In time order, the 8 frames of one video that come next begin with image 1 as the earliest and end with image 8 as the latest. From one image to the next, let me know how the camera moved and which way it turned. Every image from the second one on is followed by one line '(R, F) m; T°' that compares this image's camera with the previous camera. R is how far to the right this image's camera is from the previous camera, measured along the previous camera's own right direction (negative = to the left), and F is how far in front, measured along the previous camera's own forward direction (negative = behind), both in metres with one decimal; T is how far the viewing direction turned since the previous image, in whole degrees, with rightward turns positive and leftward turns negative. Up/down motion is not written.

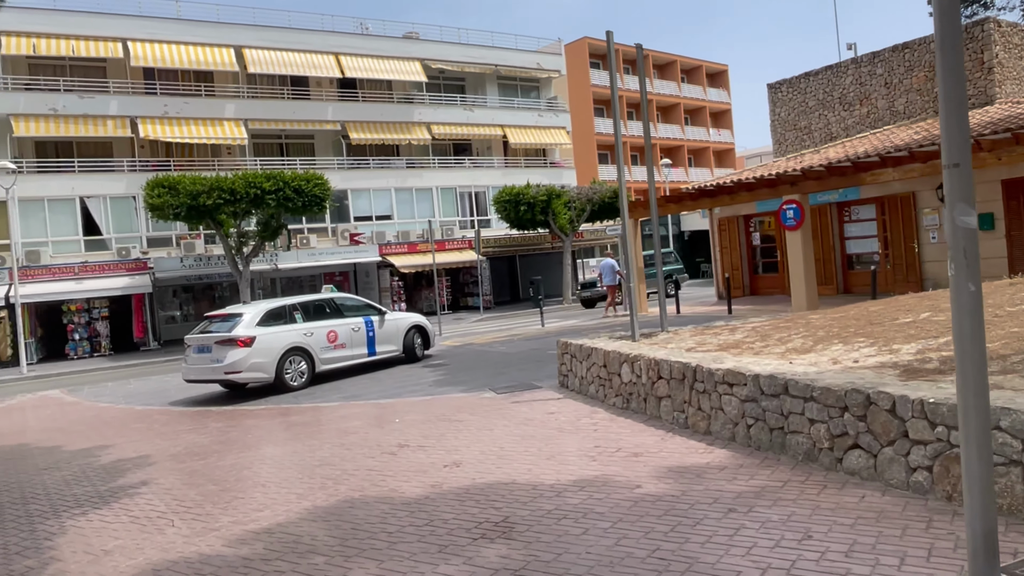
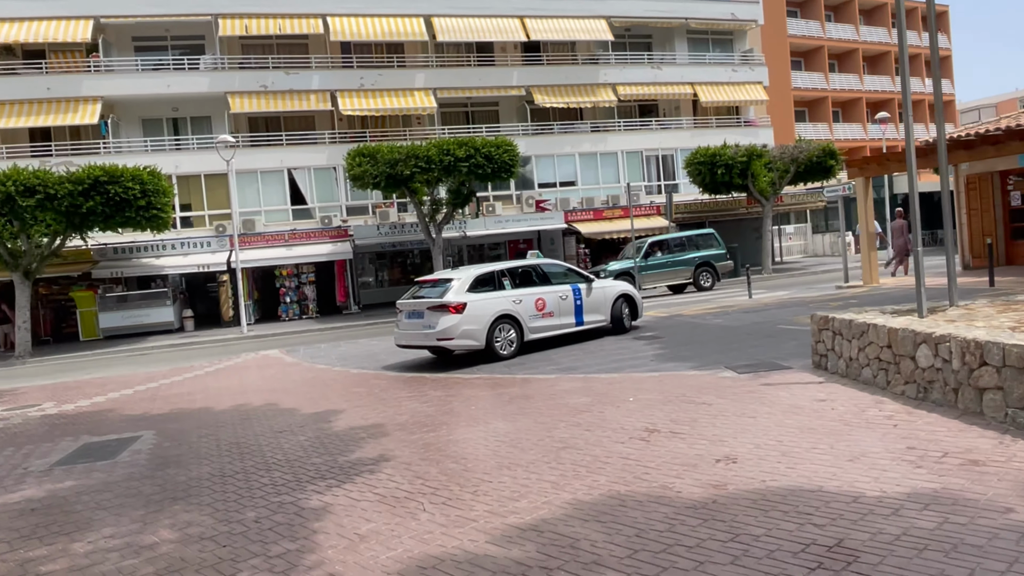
(-0.9, +0.9) m; -13°
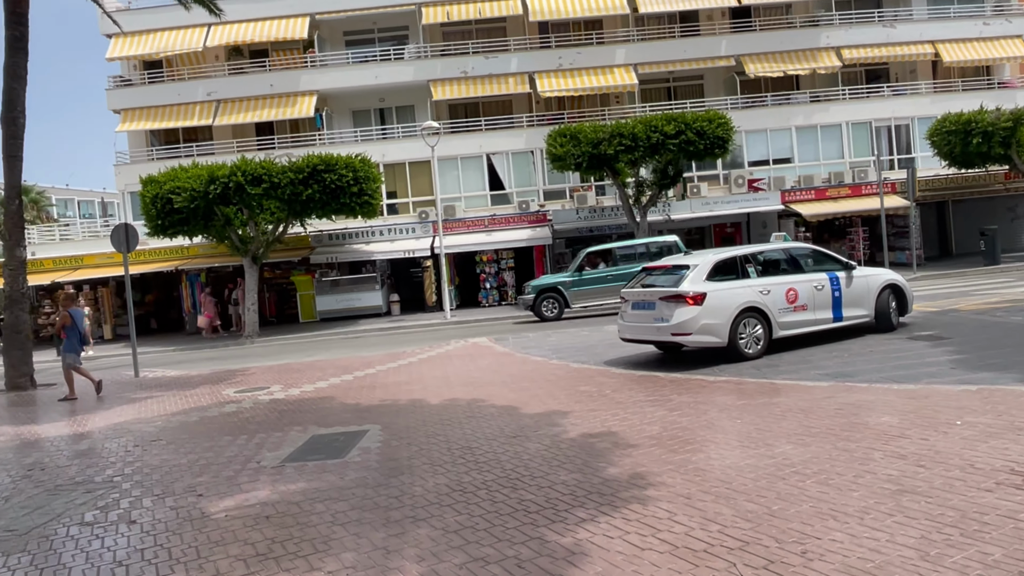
(-0.9, +1.2) m; -14°
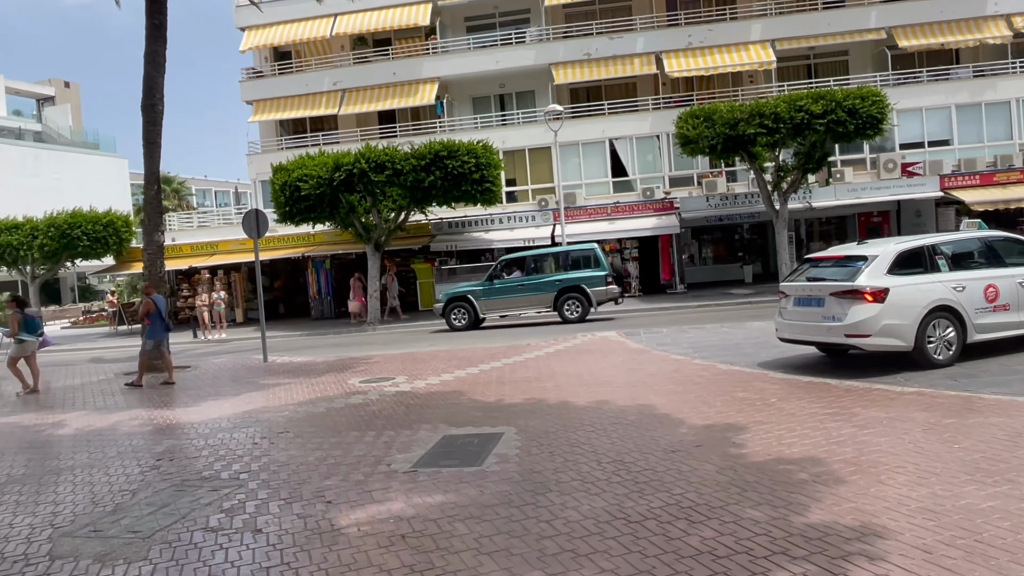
(-0.4, +0.9) m; -8°
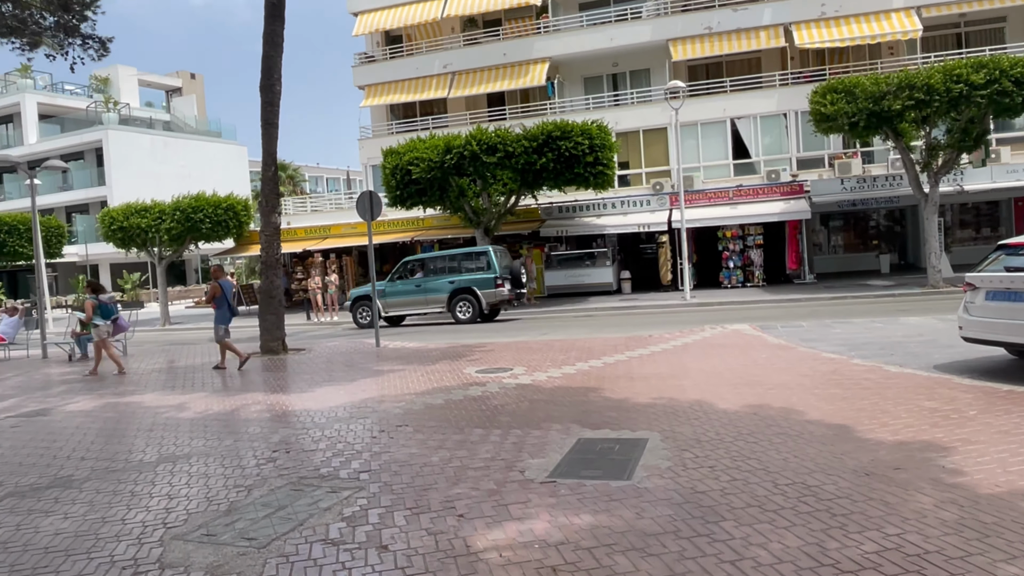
(-0.4, +0.8) m; -8°
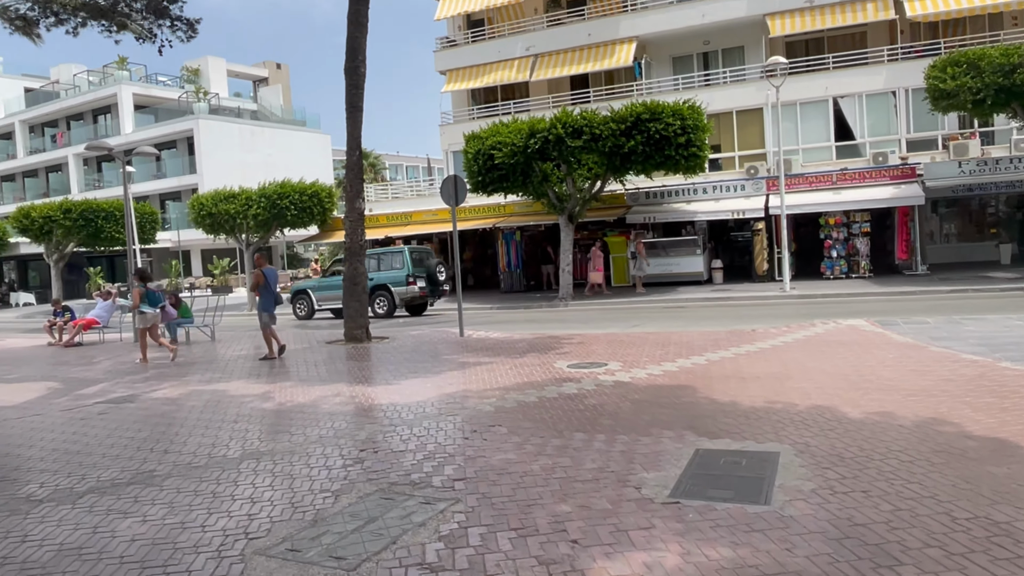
(-0.3, +0.7) m; -6°
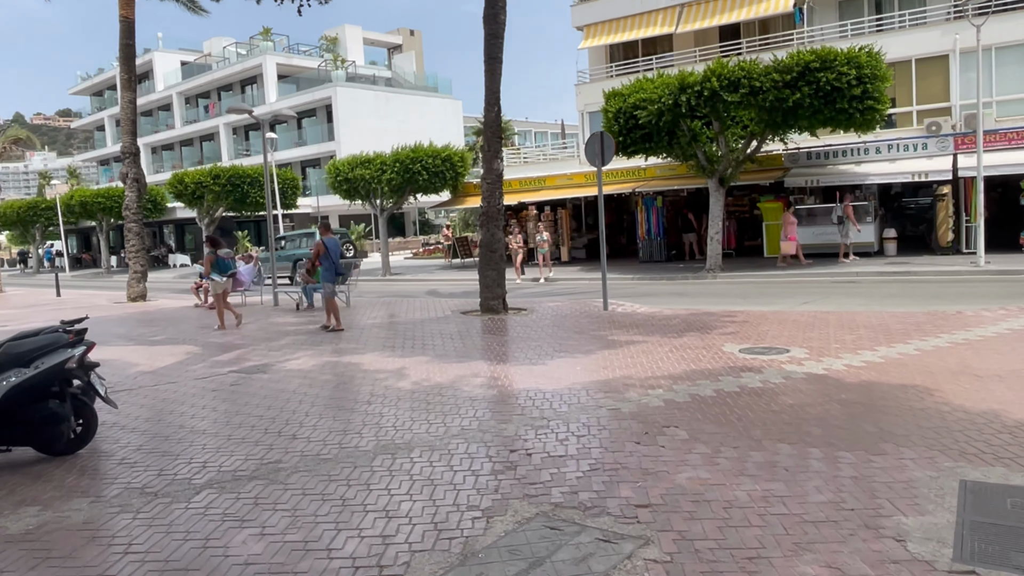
(-0.4, +1.2) m; -10°
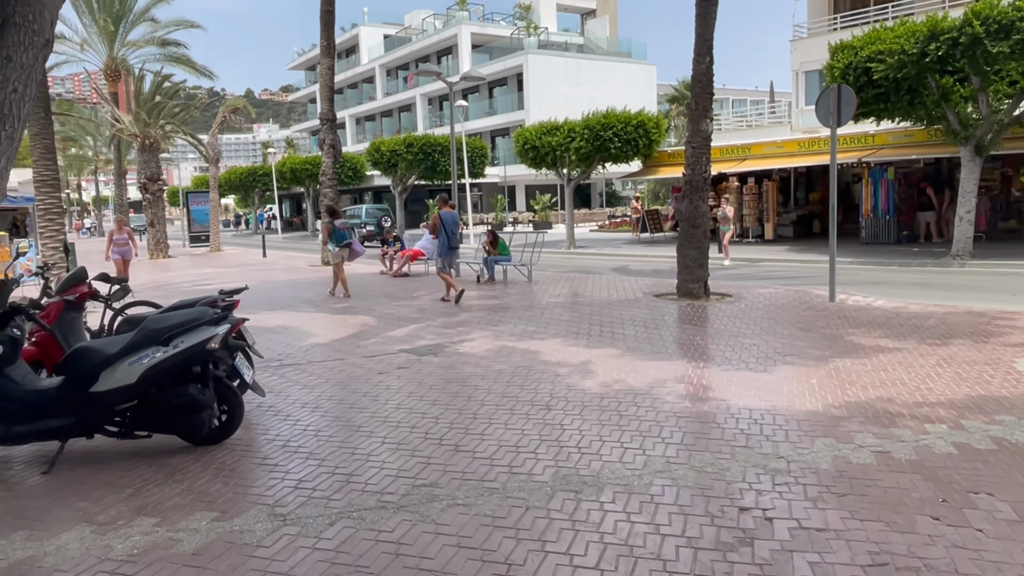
(-0.3, +1.4) m; -14°
